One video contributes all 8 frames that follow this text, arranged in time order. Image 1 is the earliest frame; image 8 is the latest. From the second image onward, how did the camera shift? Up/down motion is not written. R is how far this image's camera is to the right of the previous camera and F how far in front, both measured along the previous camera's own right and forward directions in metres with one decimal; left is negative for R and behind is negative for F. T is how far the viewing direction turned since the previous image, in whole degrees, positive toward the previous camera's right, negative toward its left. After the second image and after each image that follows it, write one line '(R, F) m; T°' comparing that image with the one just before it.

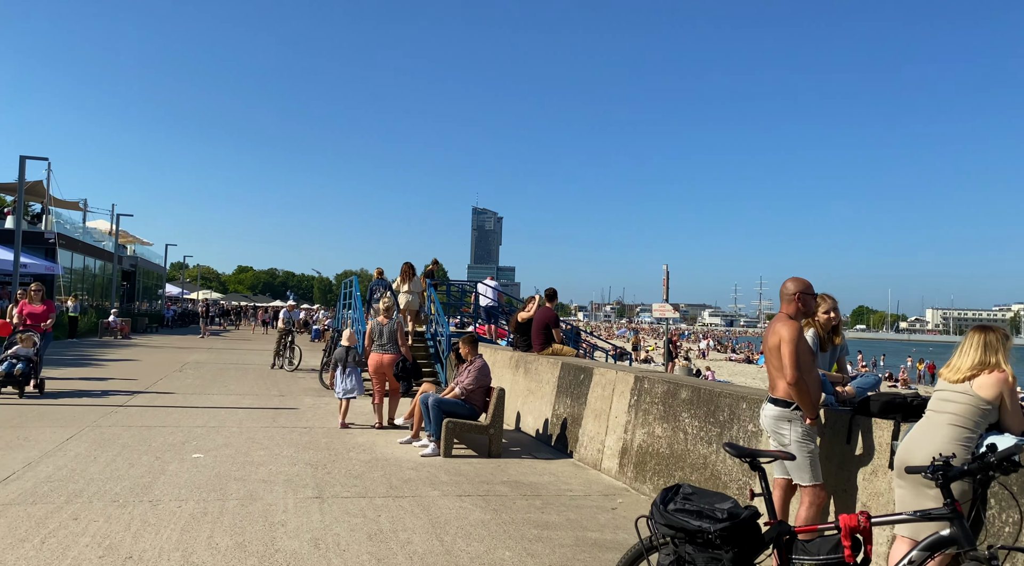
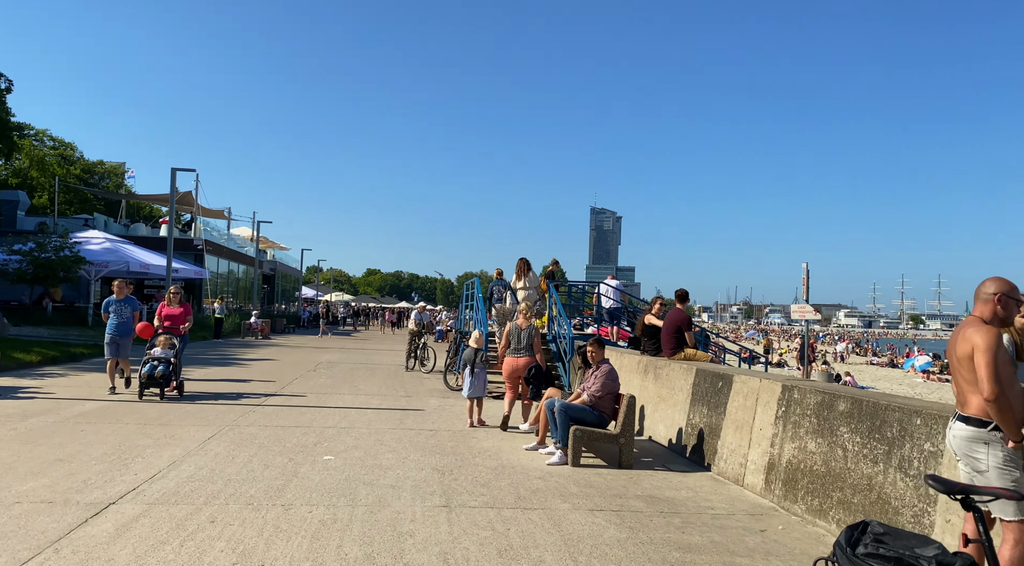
(-0.1, +0.3) m; -7°
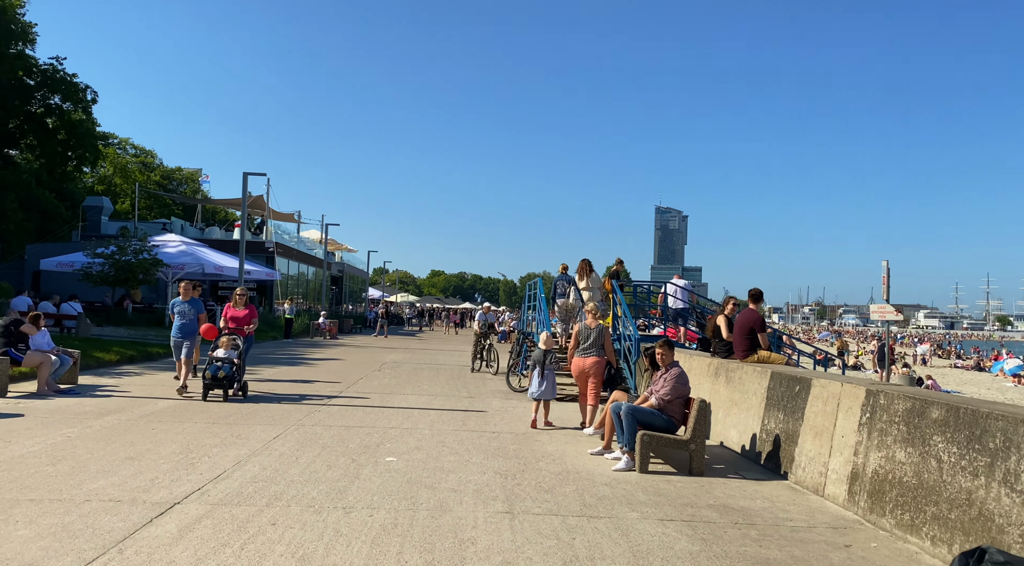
(0.0, +0.2) m; -4°
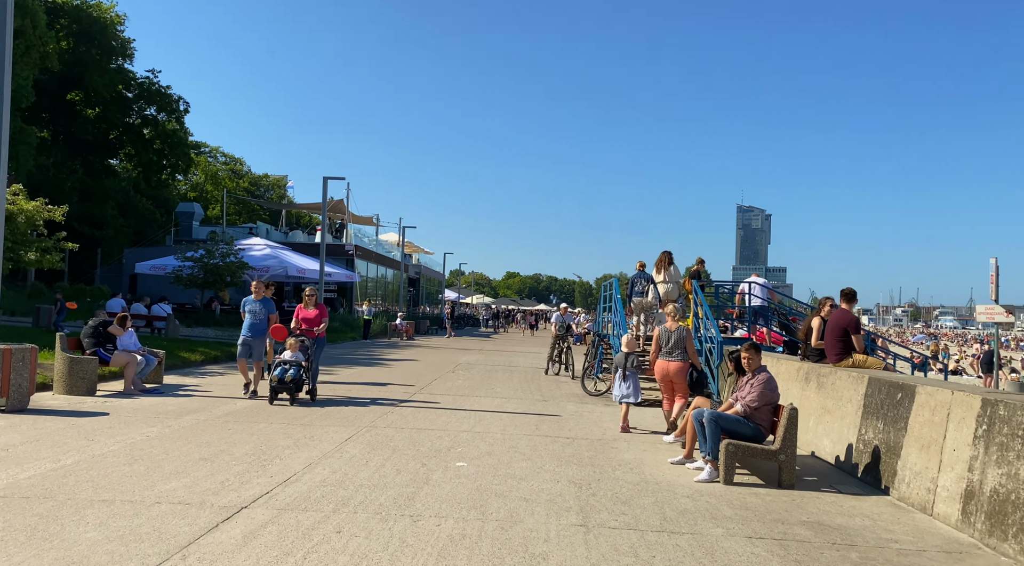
(0.0, +0.3) m; -5°
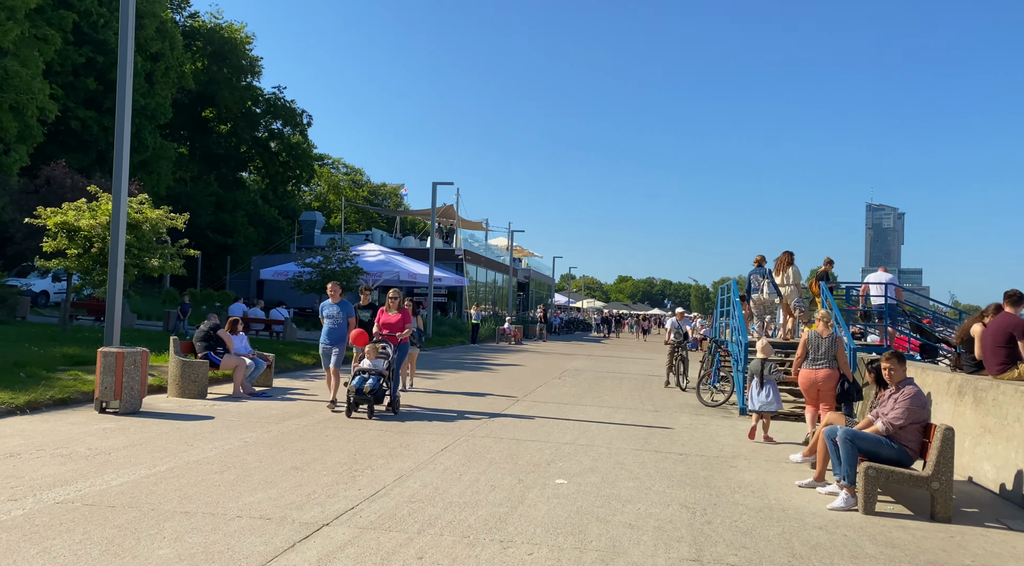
(+0.1, +0.6) m; -7°
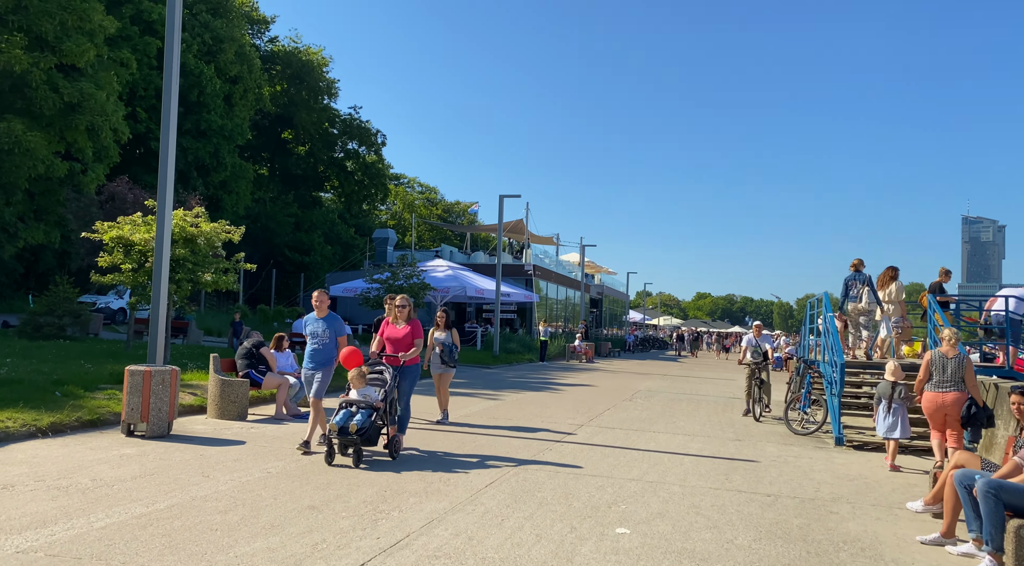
(+0.2, +1.2) m; -5°
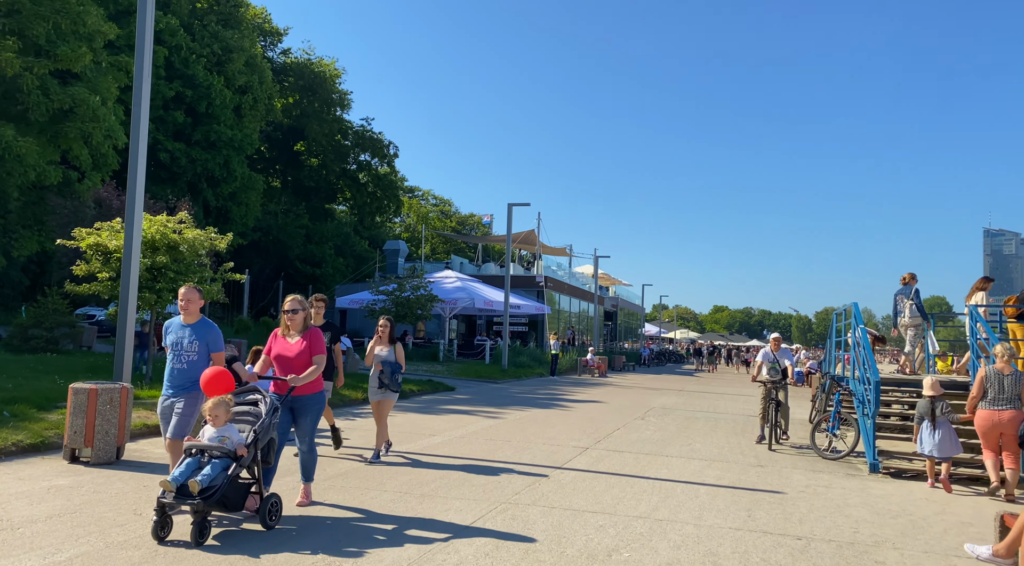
(+0.3, +1.2) m; -1°
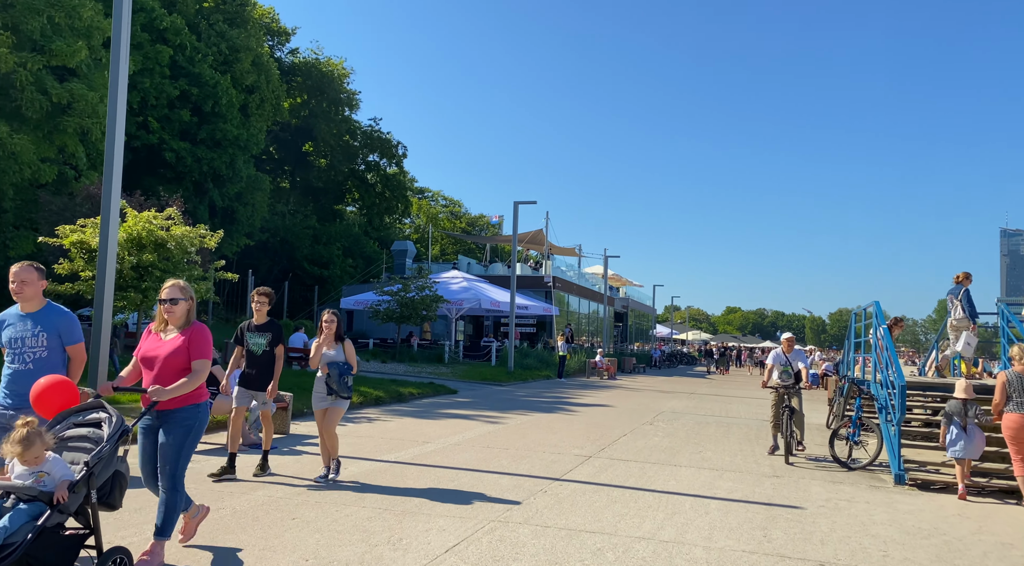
(+0.2, +0.8) m; -1°
